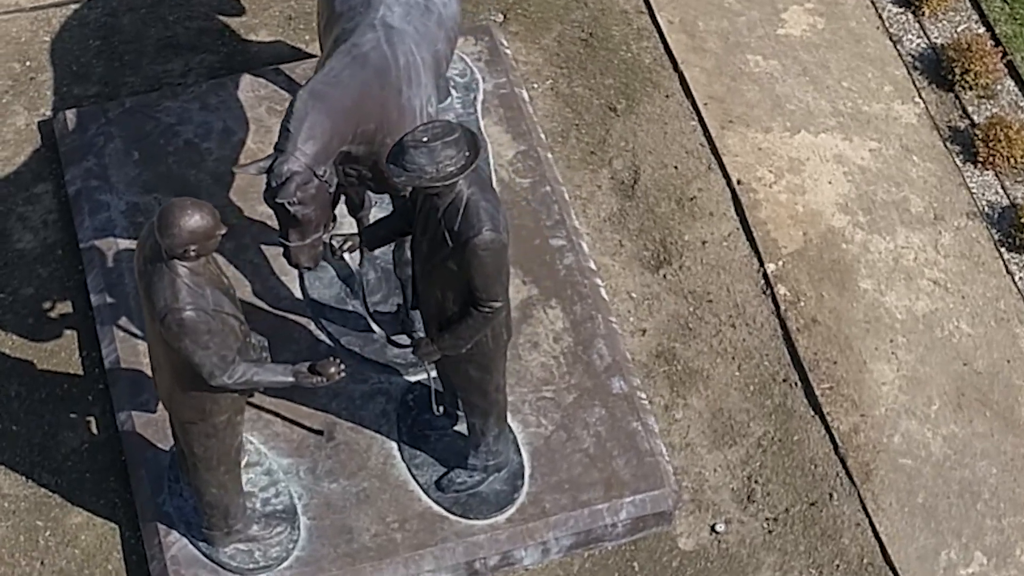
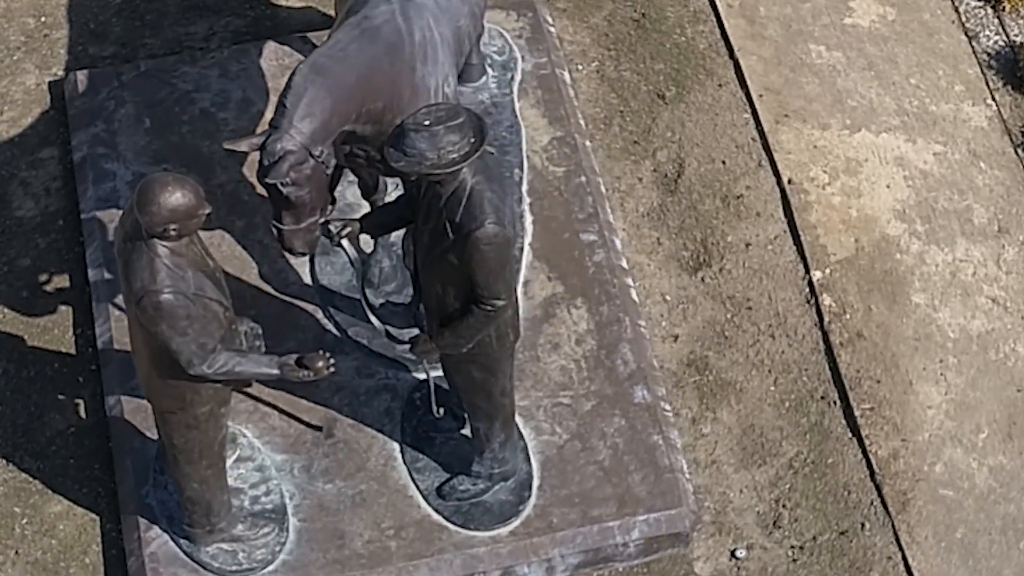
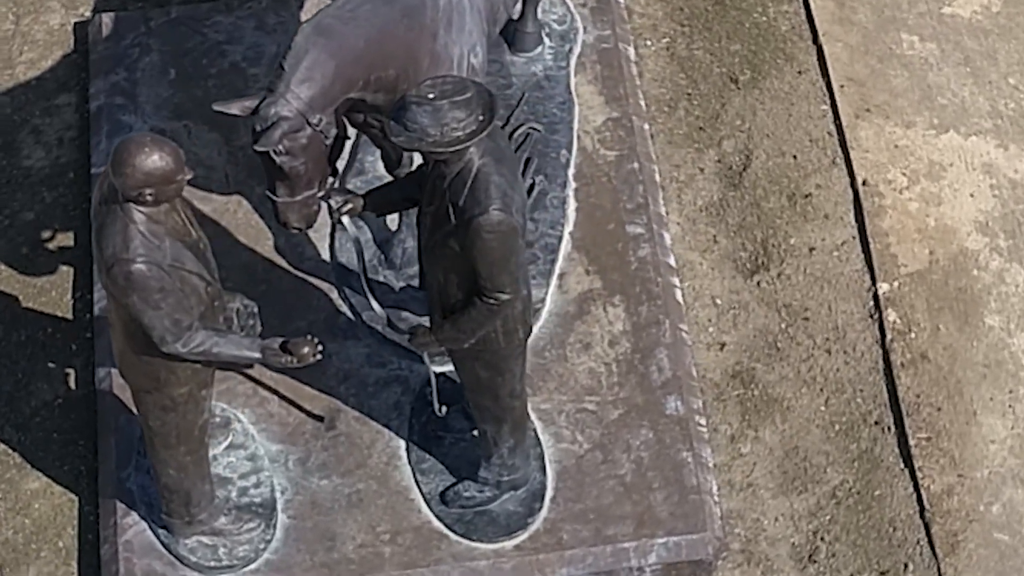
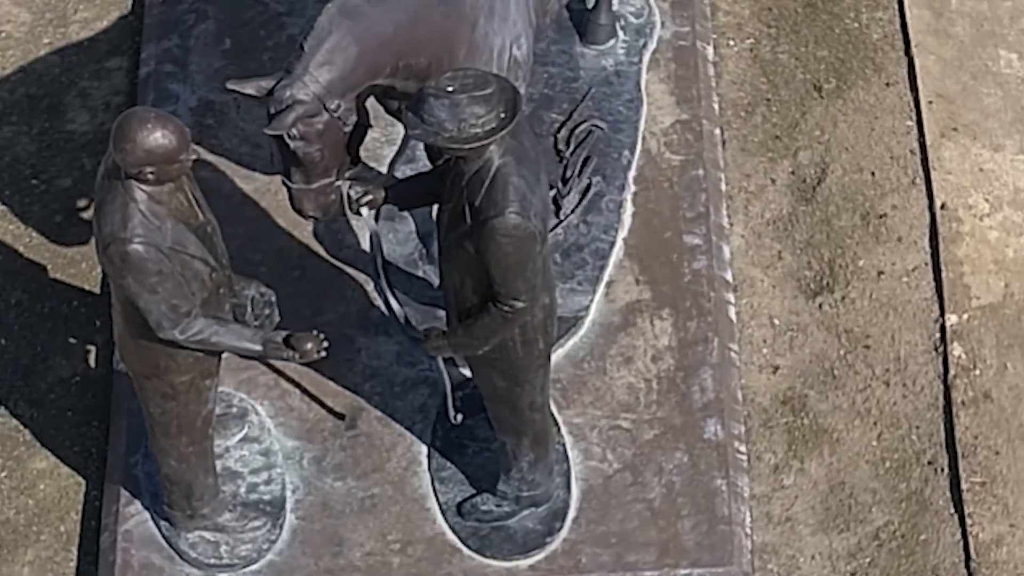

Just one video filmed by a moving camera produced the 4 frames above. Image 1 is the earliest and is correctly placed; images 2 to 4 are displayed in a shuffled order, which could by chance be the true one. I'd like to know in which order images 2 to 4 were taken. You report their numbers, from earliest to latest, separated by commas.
2, 3, 4
